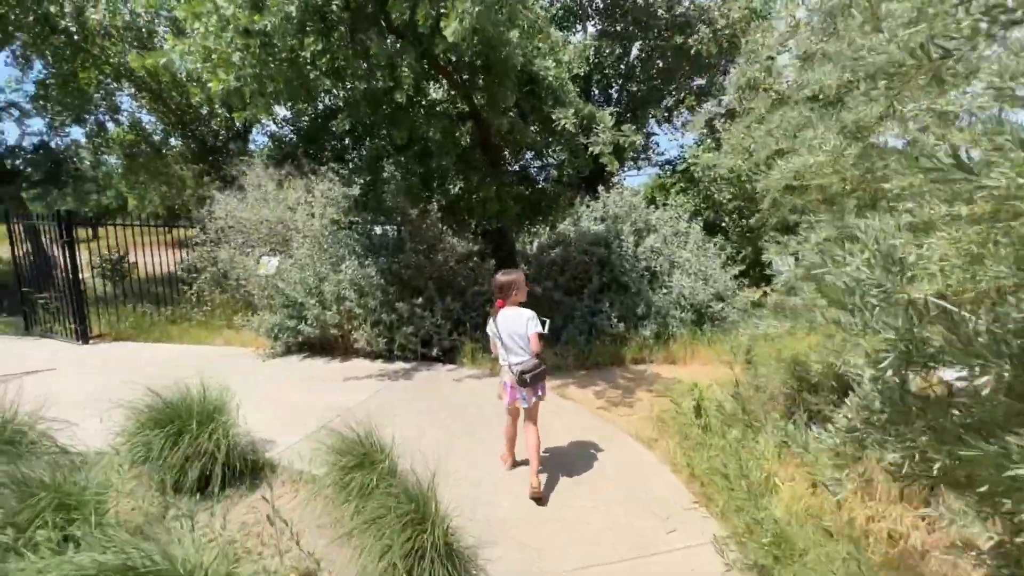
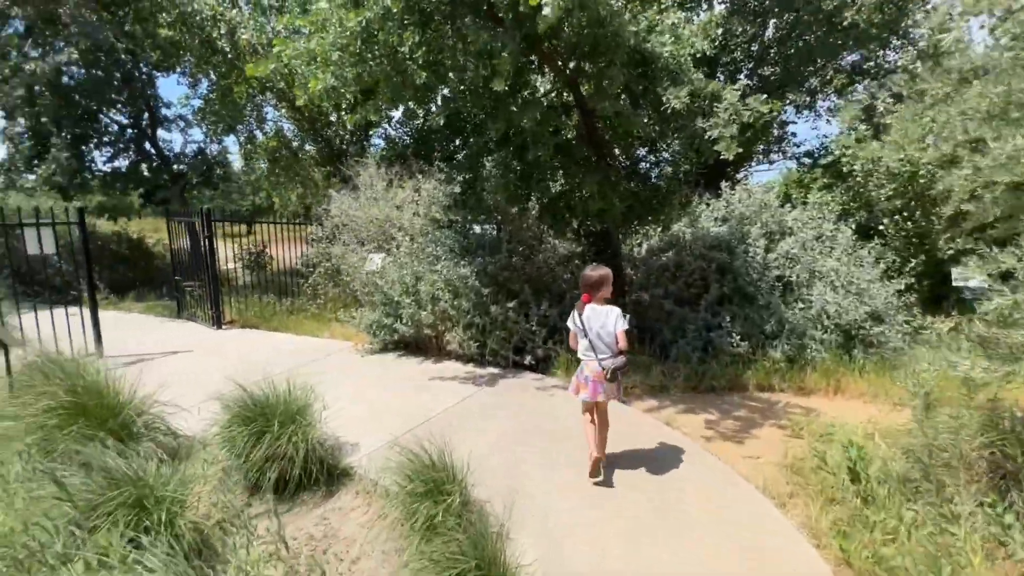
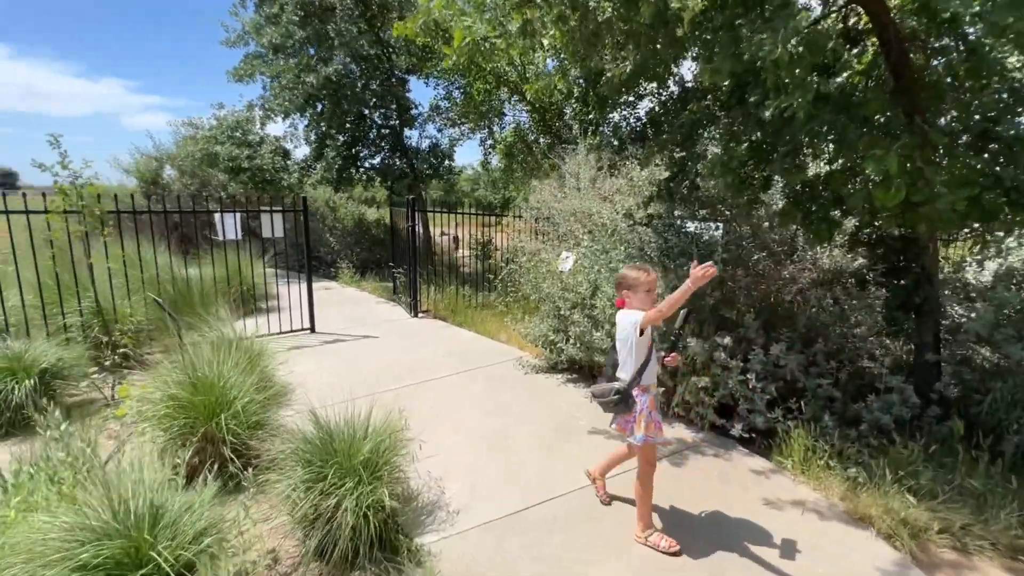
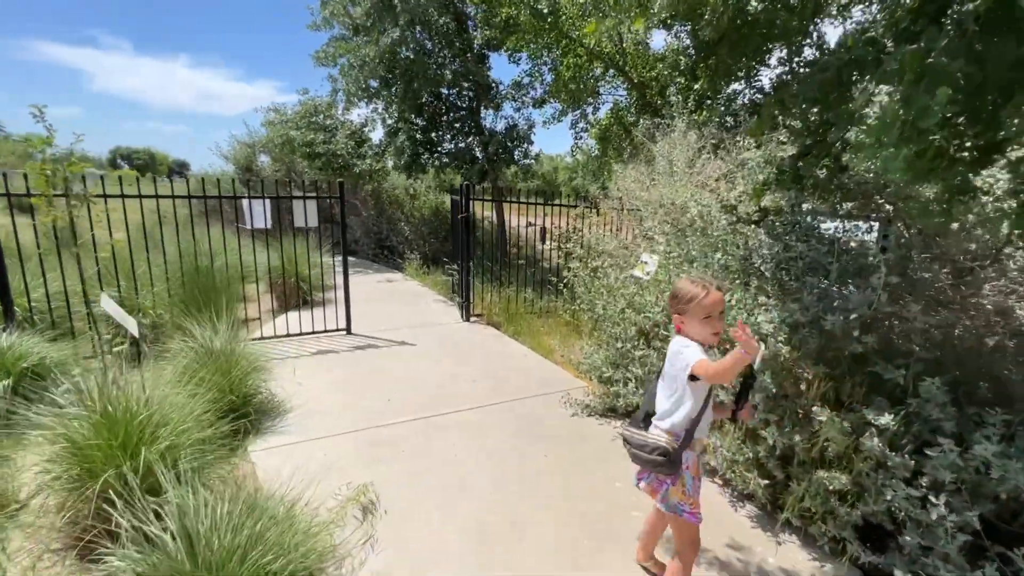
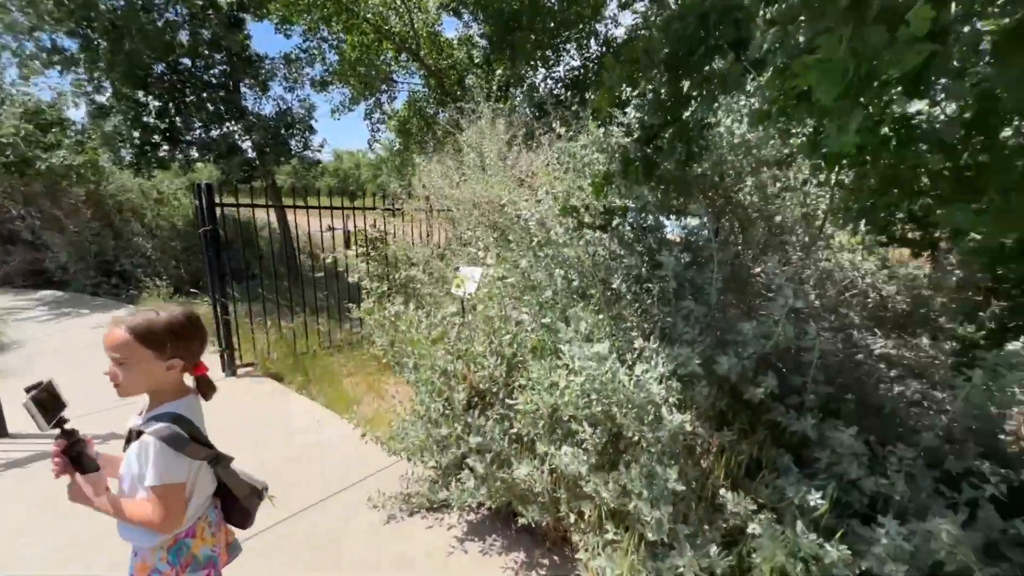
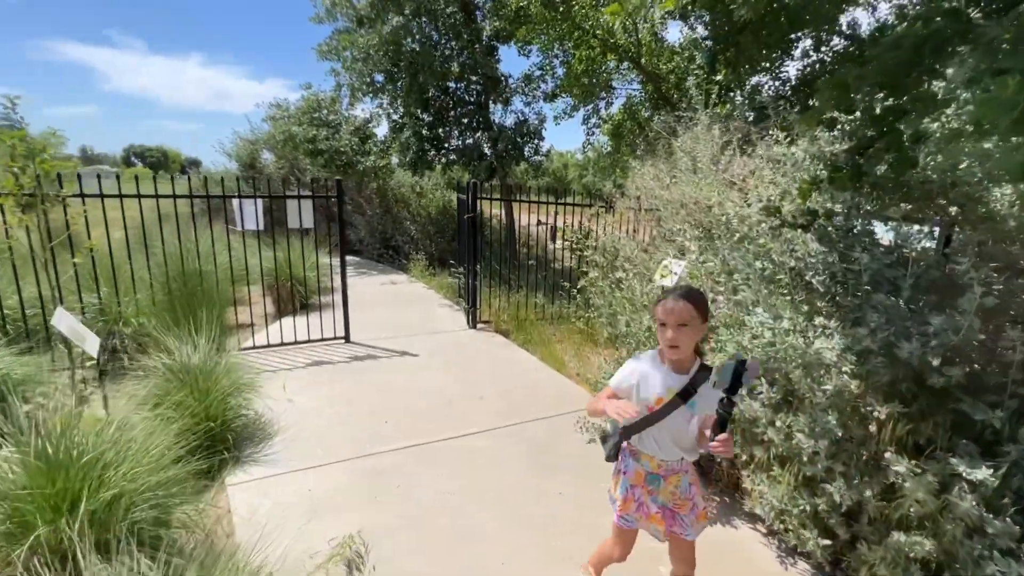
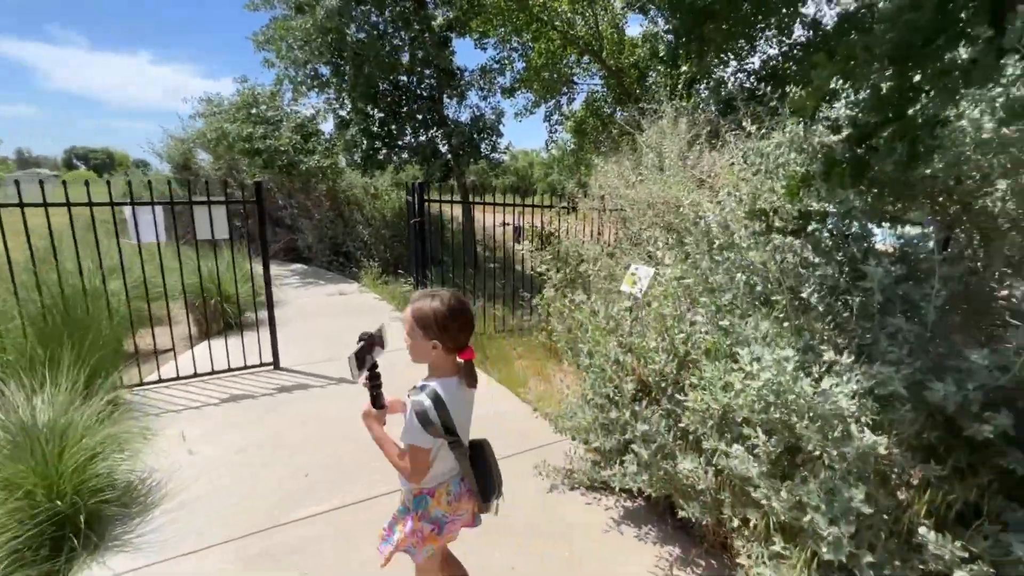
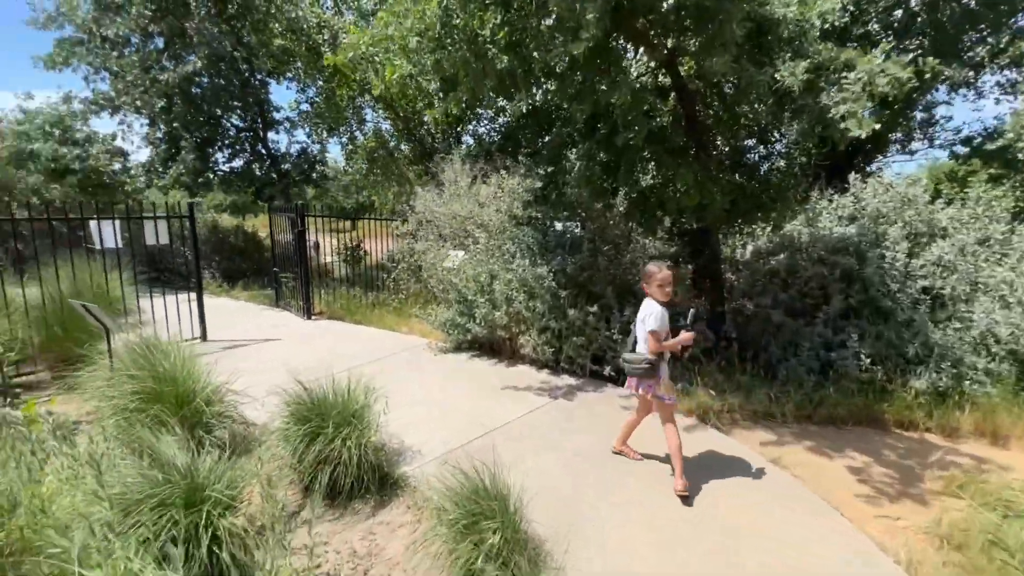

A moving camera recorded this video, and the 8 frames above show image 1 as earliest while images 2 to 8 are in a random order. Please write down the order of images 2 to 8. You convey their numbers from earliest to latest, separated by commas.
2, 8, 3, 4, 6, 7, 5
